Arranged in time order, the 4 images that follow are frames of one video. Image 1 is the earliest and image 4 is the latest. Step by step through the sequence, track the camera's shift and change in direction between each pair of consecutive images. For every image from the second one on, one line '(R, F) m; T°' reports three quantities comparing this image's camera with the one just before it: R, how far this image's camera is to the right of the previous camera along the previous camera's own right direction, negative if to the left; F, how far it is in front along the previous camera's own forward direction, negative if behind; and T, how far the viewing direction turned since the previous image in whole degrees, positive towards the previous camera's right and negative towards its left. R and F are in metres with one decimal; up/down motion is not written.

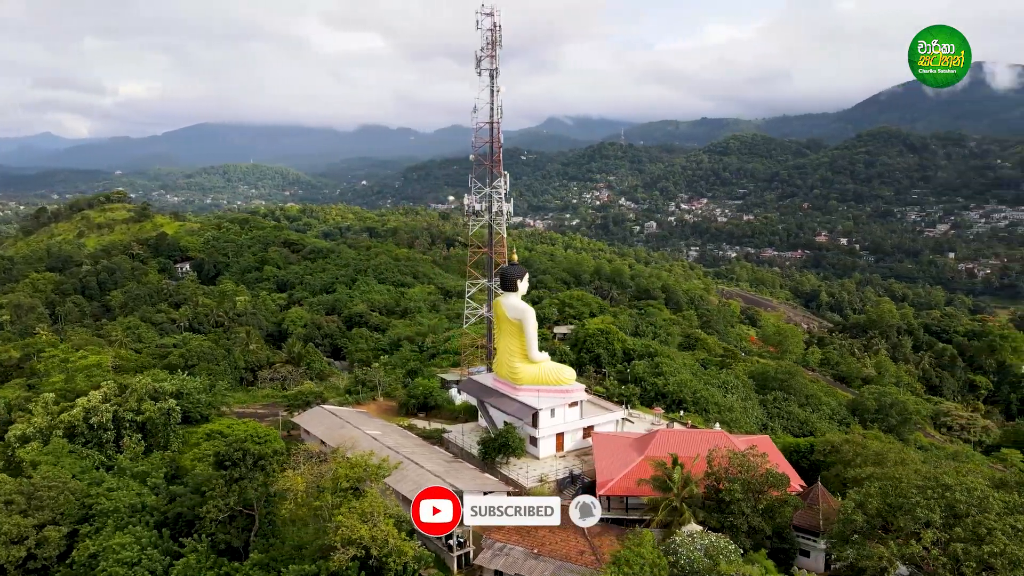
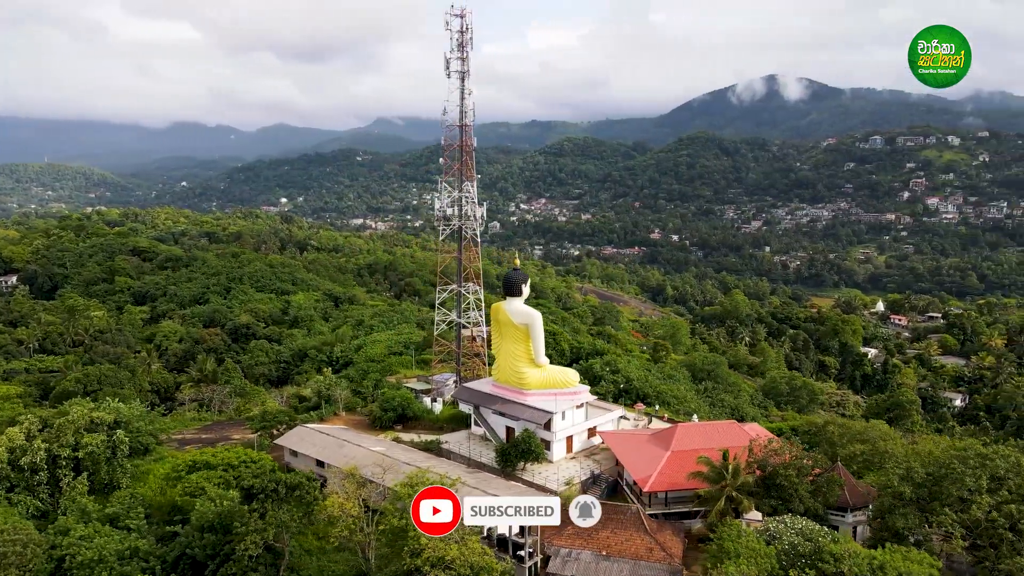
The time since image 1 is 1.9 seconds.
(-3.6, +0.5) m; +12°
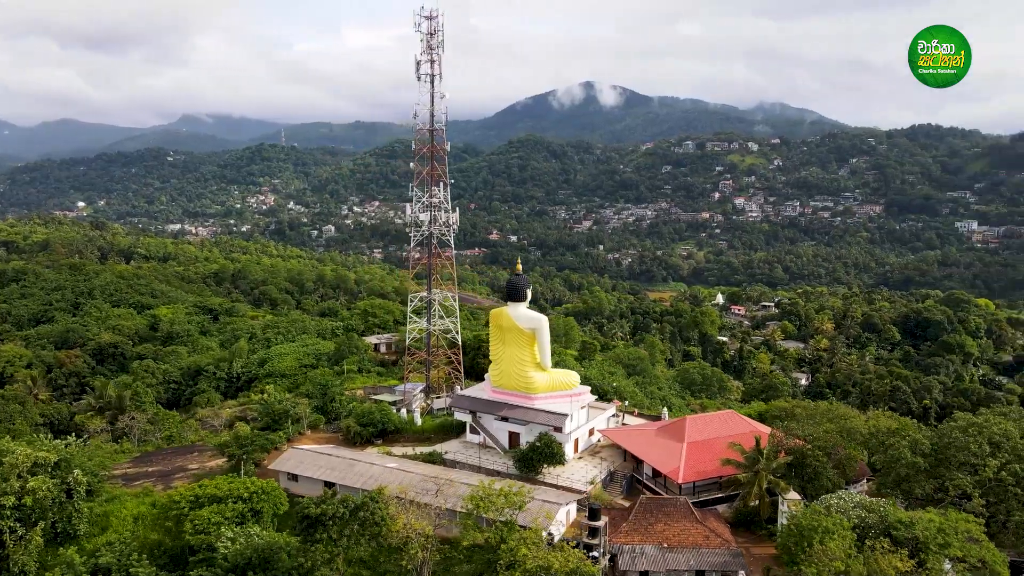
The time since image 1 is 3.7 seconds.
(-3.8, +0.4) m; +13°
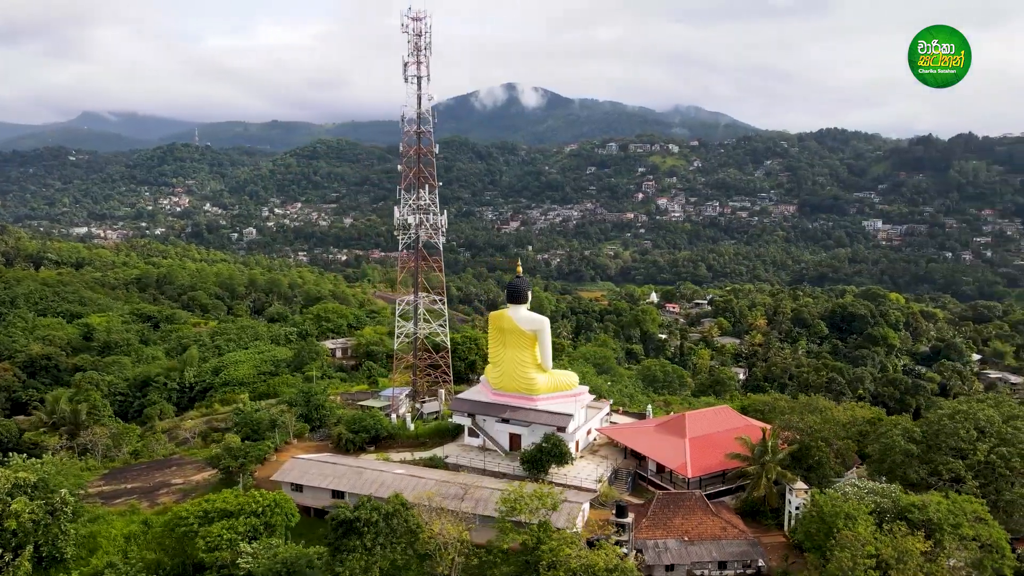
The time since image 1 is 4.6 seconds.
(-1.7, 0.0) m; +6°
